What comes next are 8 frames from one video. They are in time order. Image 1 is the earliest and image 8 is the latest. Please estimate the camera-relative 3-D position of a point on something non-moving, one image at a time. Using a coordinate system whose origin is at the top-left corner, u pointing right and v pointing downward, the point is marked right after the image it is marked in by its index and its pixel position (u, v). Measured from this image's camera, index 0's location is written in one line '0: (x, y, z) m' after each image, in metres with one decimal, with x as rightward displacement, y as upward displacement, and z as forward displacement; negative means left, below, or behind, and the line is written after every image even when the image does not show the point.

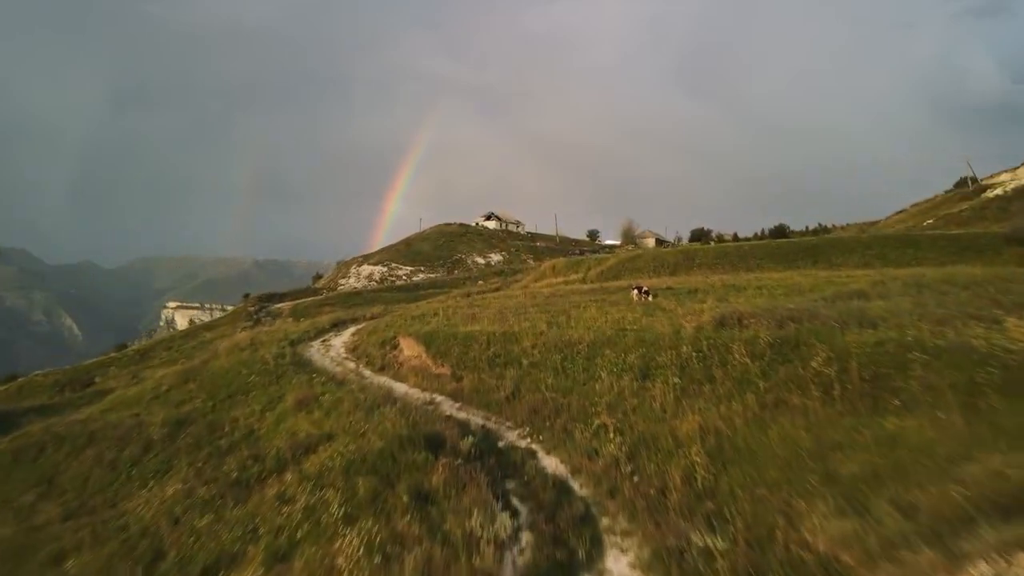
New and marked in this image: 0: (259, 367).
0: (-5.7, -1.8, +17.0) m
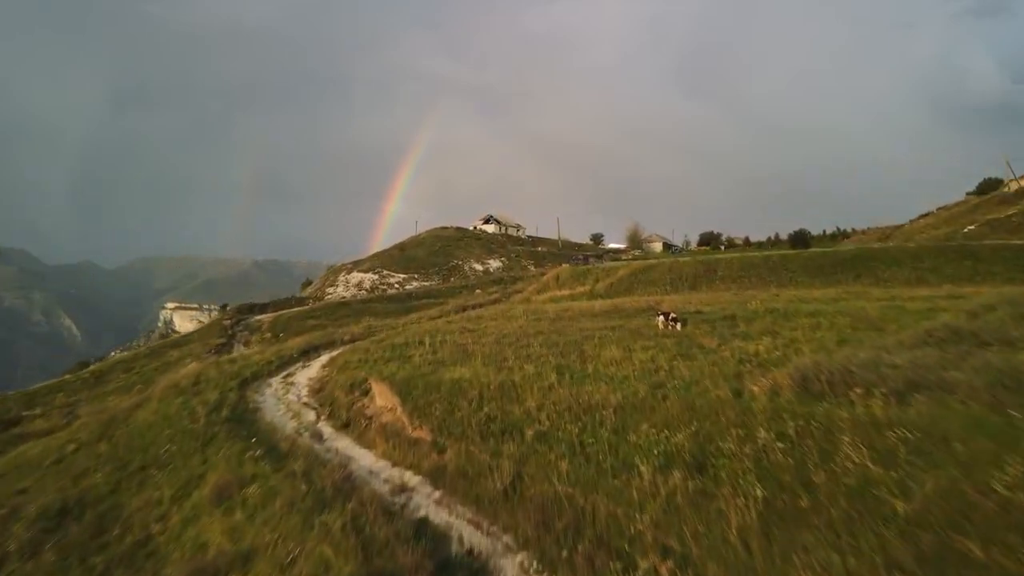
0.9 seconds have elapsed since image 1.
0: (-5.8, -2.4, +13.3) m
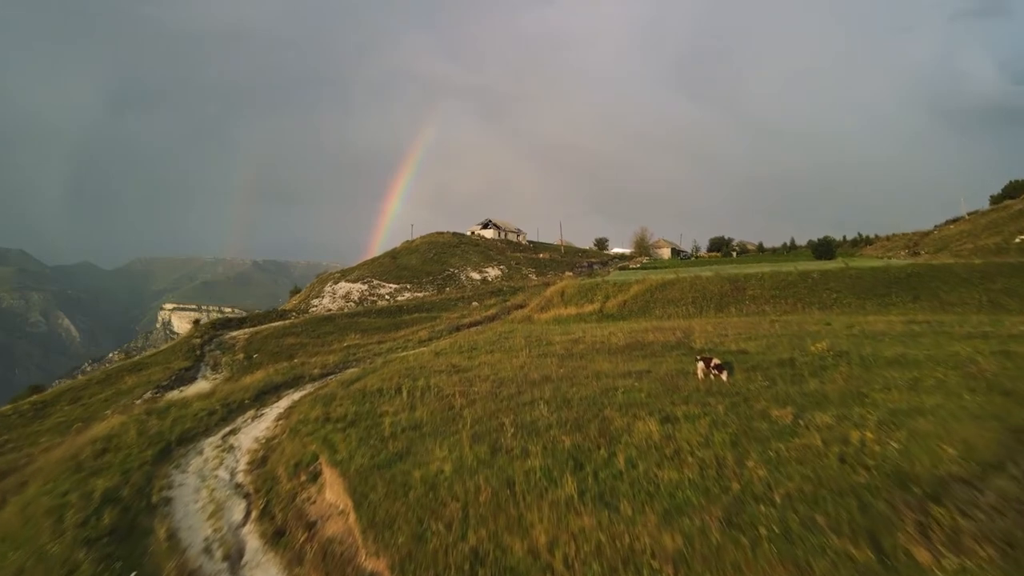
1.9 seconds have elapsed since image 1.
0: (-5.8, -3.1, +9.4) m
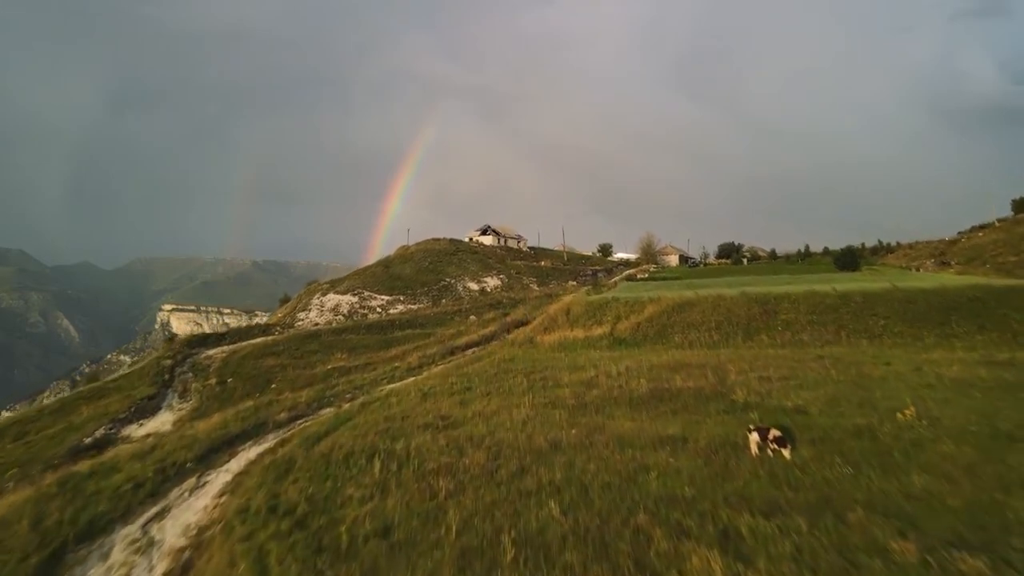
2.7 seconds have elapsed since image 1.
0: (-5.8, -3.9, +6.1) m
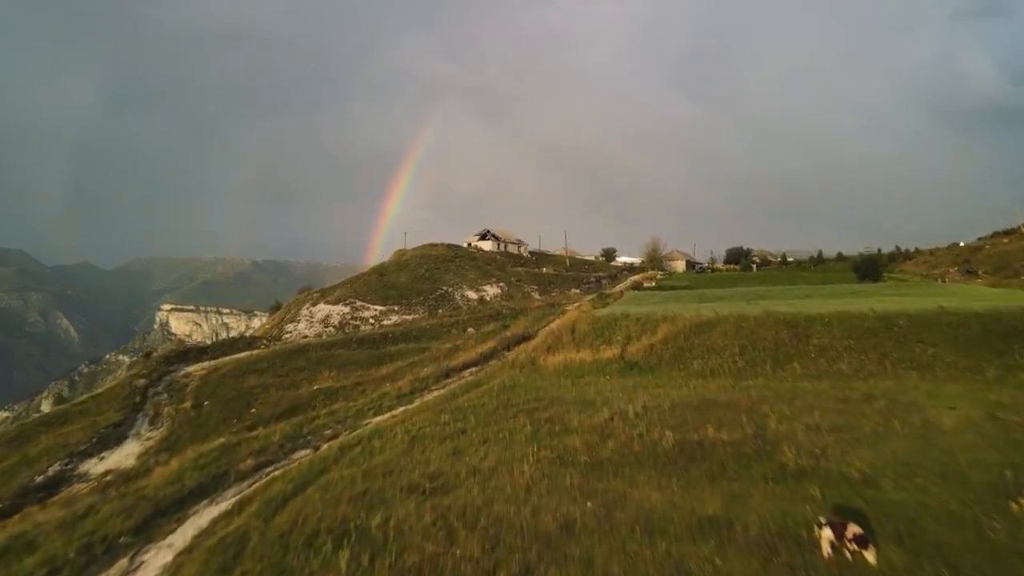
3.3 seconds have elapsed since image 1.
0: (-5.7, -4.5, +3.7) m
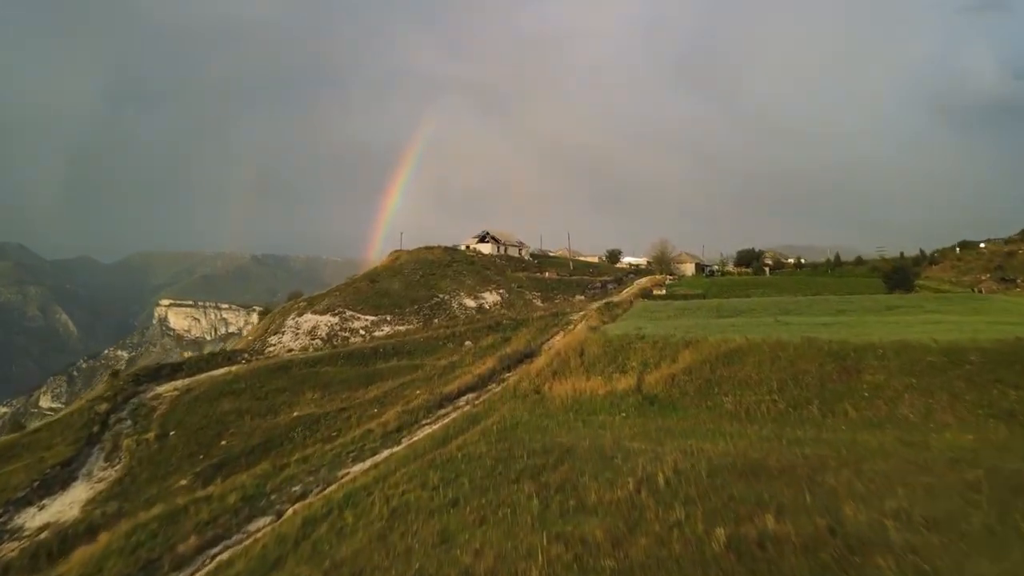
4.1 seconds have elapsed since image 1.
0: (-5.7, -5.3, +0.6) m
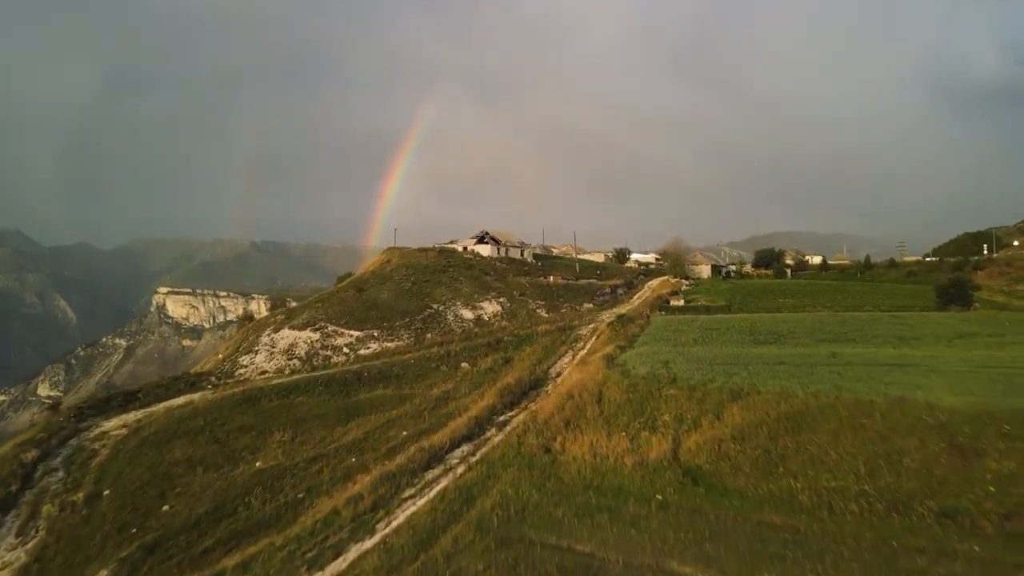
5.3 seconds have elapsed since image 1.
0: (-5.6, -6.6, -3.8) m
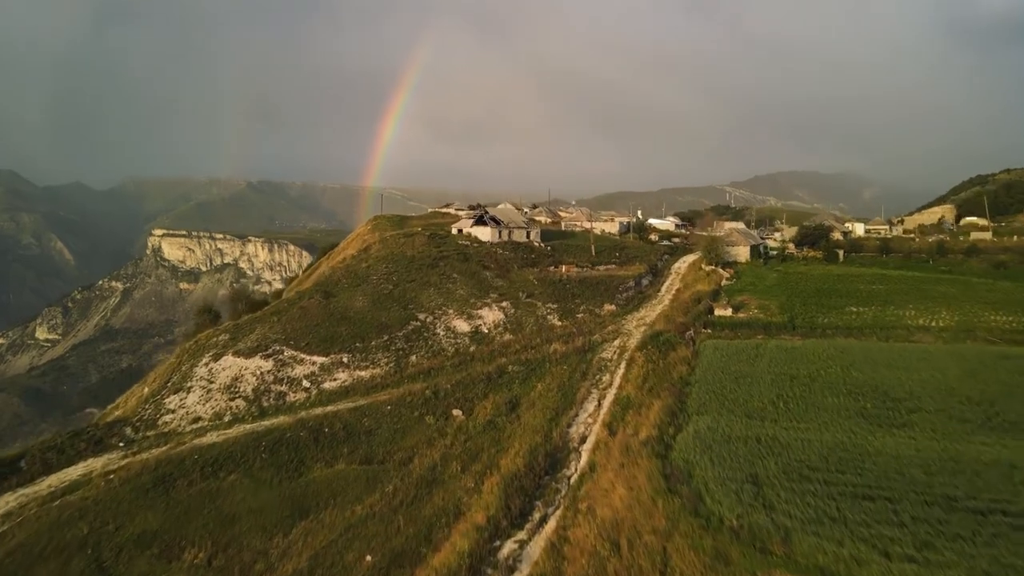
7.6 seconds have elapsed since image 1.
0: (-5.3, -10.5, -11.5) m
